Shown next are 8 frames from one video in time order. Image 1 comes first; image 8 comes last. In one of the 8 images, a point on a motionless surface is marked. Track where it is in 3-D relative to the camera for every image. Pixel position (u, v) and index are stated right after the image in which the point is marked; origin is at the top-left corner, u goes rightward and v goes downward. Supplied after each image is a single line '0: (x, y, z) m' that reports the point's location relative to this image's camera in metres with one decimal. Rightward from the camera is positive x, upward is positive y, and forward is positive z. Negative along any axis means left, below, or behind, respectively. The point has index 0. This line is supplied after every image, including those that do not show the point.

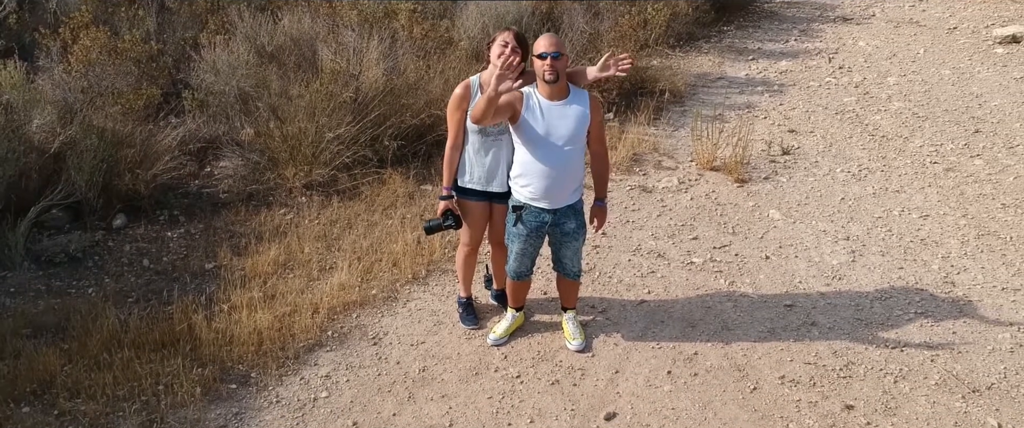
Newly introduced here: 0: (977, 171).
0: (+2.9, +0.3, +5.0) m
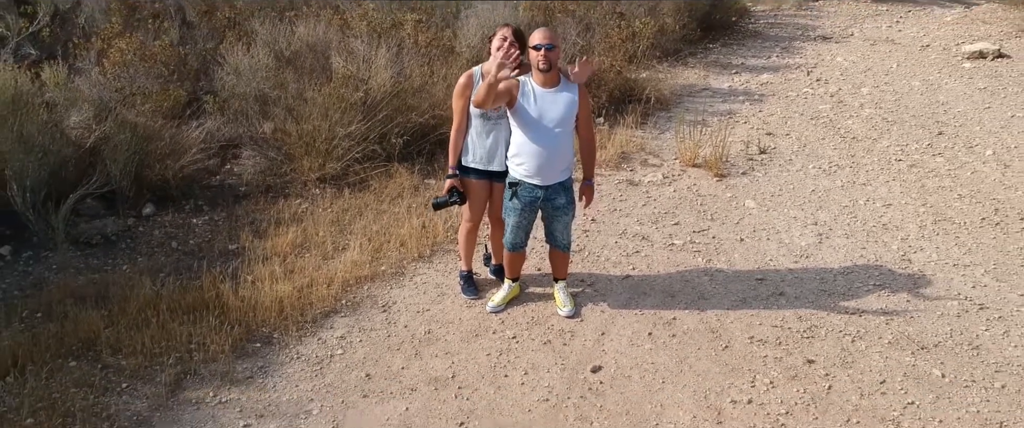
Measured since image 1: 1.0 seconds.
0: (+2.9, +0.3, +5.5) m
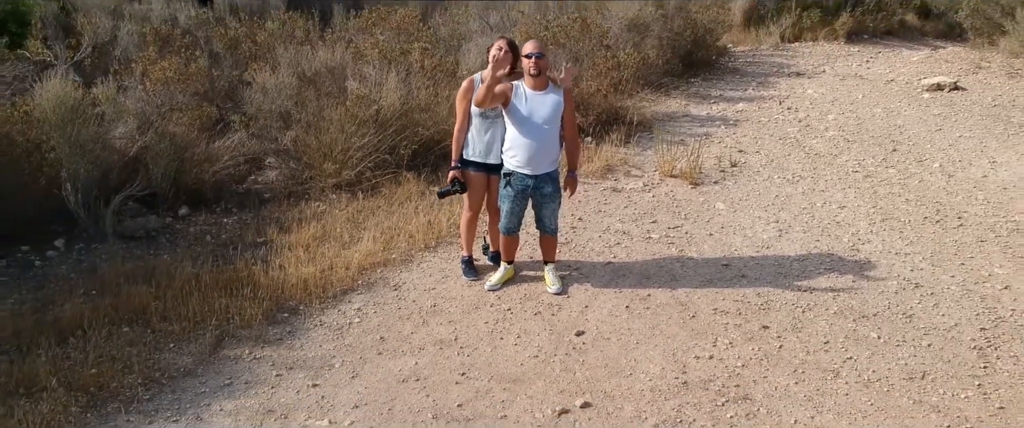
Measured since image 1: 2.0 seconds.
0: (+2.9, +0.3, +6.1) m
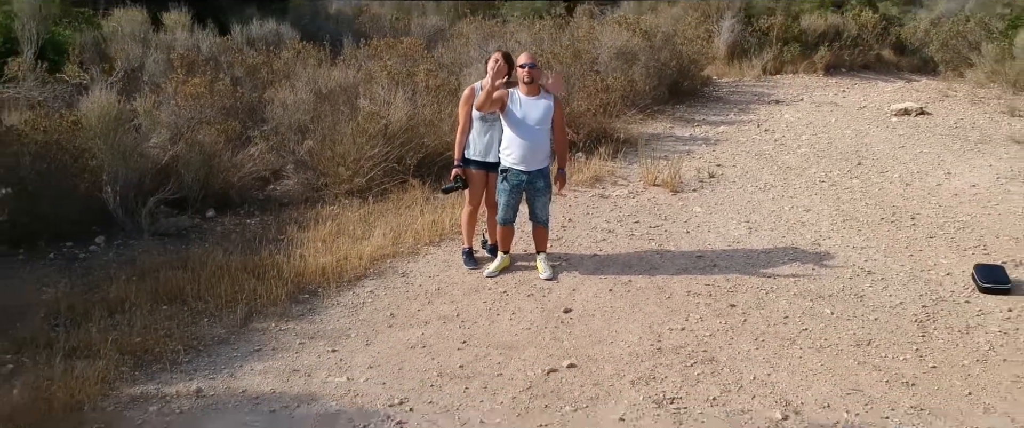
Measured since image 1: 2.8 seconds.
0: (+2.9, +0.2, +6.7) m
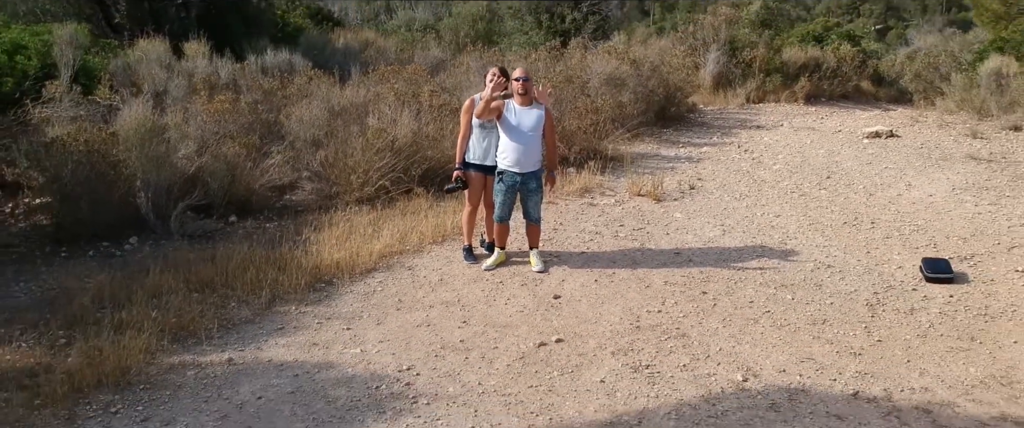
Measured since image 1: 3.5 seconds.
0: (+2.8, +0.2, +7.3) m
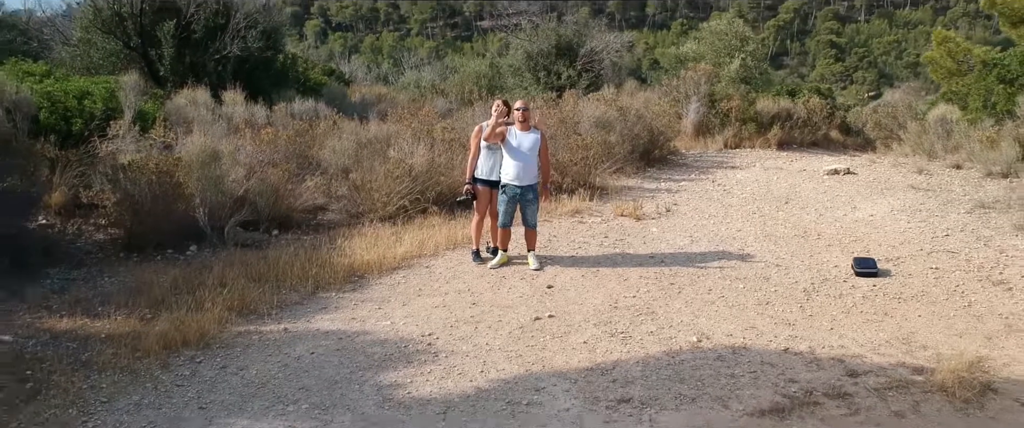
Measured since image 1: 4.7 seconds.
0: (+2.8, 0.0, +8.5) m
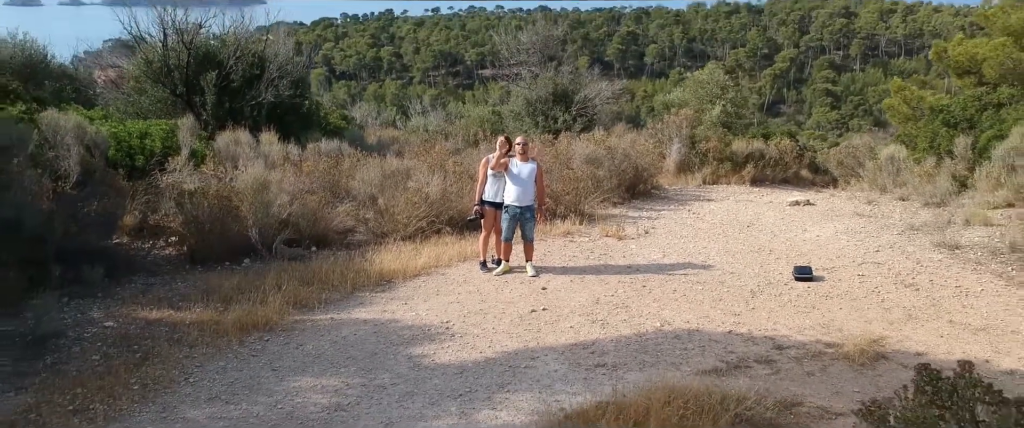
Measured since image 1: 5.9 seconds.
0: (+2.8, -0.3, +10.0) m
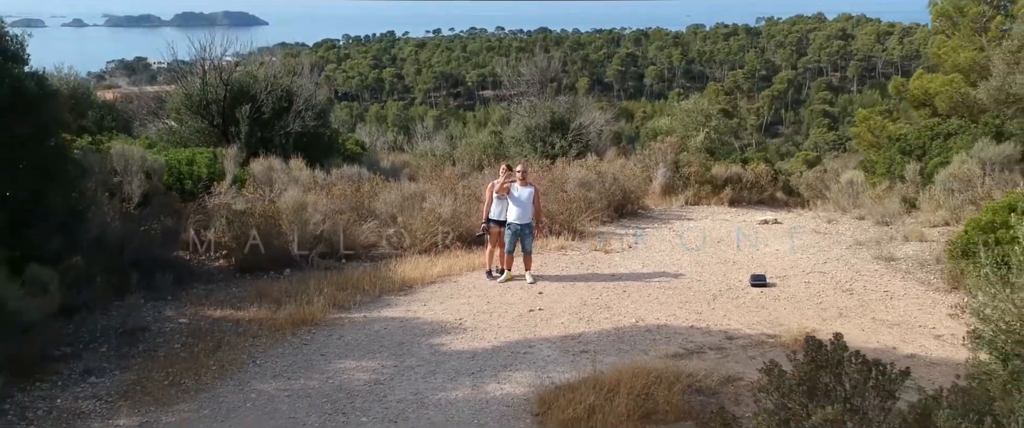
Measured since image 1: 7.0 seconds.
0: (+2.9, -0.5, +11.5) m
